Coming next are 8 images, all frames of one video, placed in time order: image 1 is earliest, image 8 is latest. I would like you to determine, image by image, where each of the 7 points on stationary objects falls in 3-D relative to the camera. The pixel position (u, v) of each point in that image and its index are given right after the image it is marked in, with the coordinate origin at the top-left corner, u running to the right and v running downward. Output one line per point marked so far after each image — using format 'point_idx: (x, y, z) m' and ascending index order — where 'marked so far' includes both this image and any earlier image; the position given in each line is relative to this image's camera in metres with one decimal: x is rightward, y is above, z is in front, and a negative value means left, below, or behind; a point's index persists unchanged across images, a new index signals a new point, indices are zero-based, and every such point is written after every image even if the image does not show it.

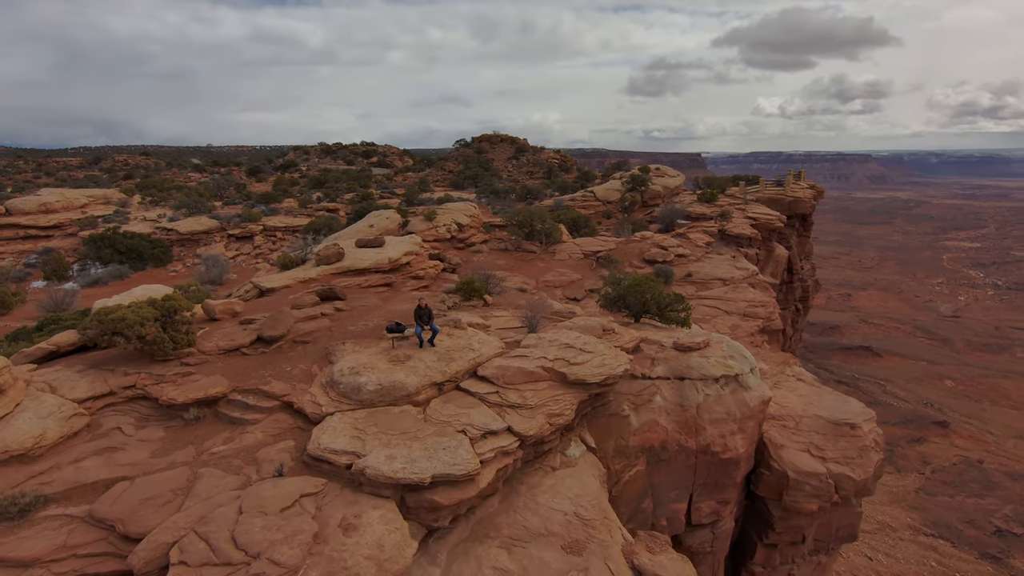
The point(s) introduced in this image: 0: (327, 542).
0: (-1.5, -2.0, +5.0) m
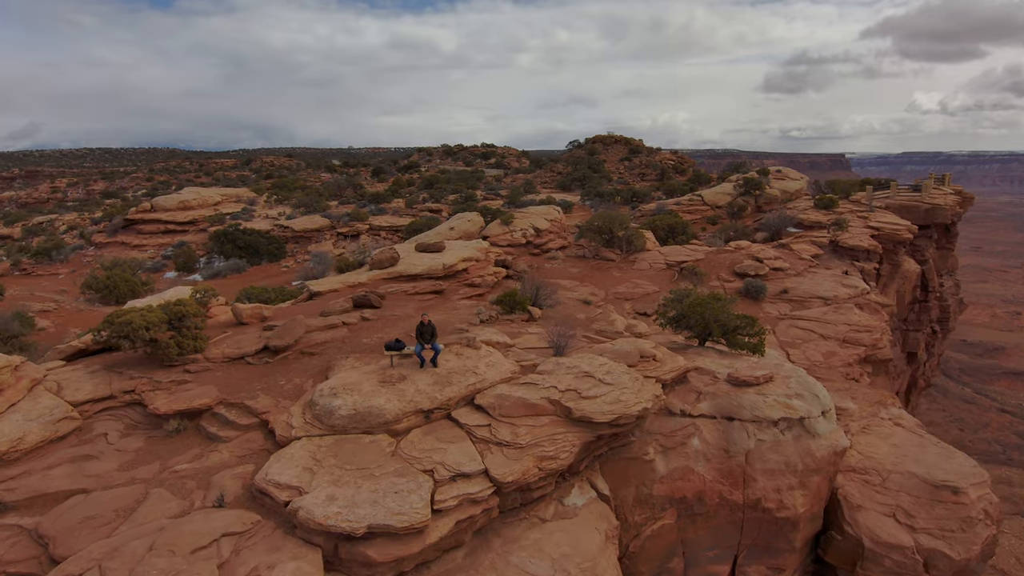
0: (-2.0, -2.2, +4.4) m
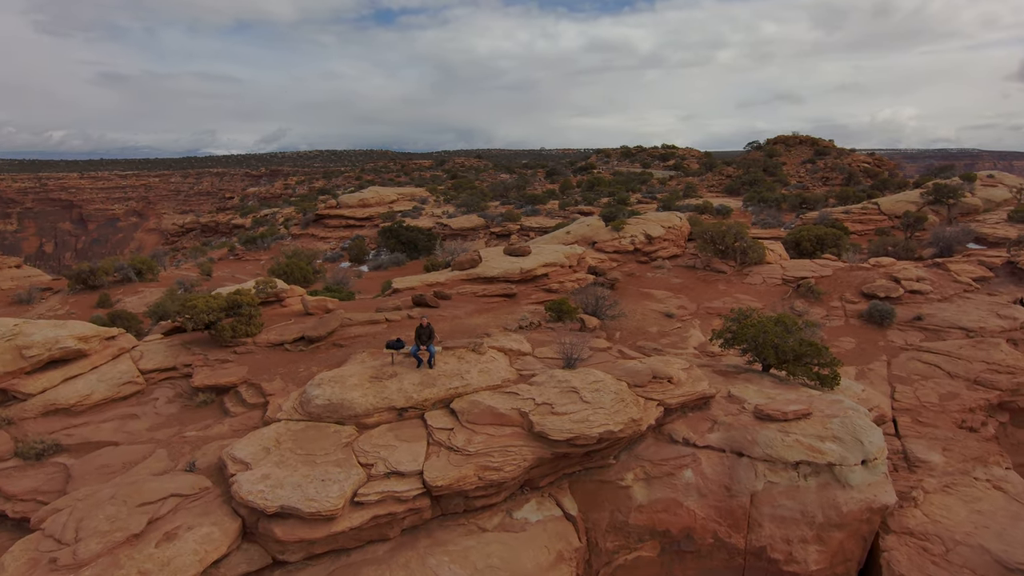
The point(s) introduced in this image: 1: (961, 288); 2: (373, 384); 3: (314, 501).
0: (-3.1, -2.1, +5.2) m
1: (+11.0, 0.0, +15.7) m
2: (-1.7, -1.2, +7.7) m
3: (-1.8, -1.9, +5.7) m
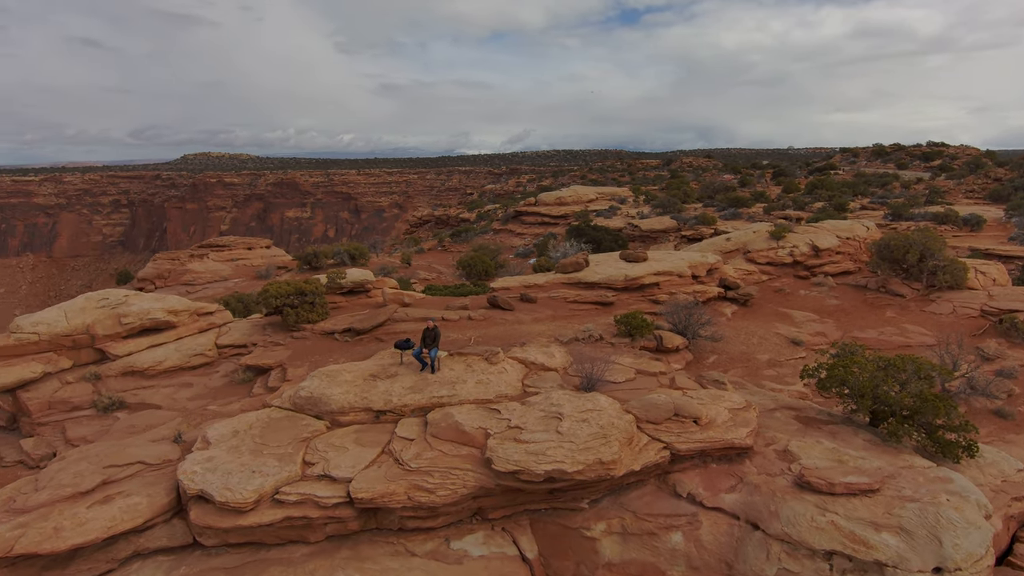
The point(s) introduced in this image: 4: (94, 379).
0: (-4.0, -2.0, +5.8) m
1: (+13.0, -0.9, +10.8) m
2: (-1.8, -1.1, +7.6) m
3: (-2.6, -1.9, +5.8) m
4: (-5.8, -1.3, +8.9) m
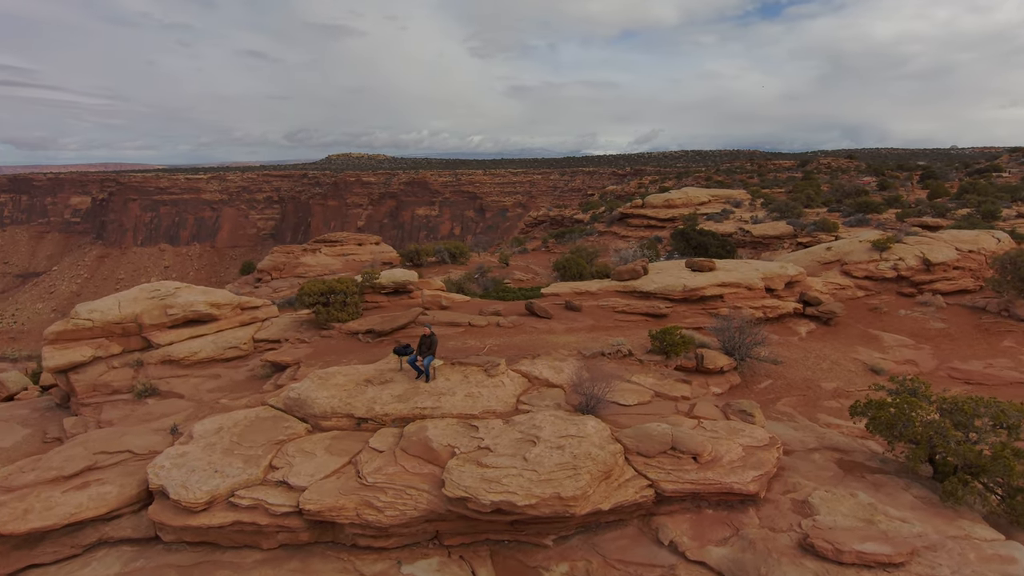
0: (-4.4, -1.9, +6.1) m
1: (+13.3, -1.5, +7.8) m
2: (-1.8, -1.1, +7.4) m
3: (-3.0, -1.8, +5.8) m
4: (-5.6, -1.1, +9.5) m
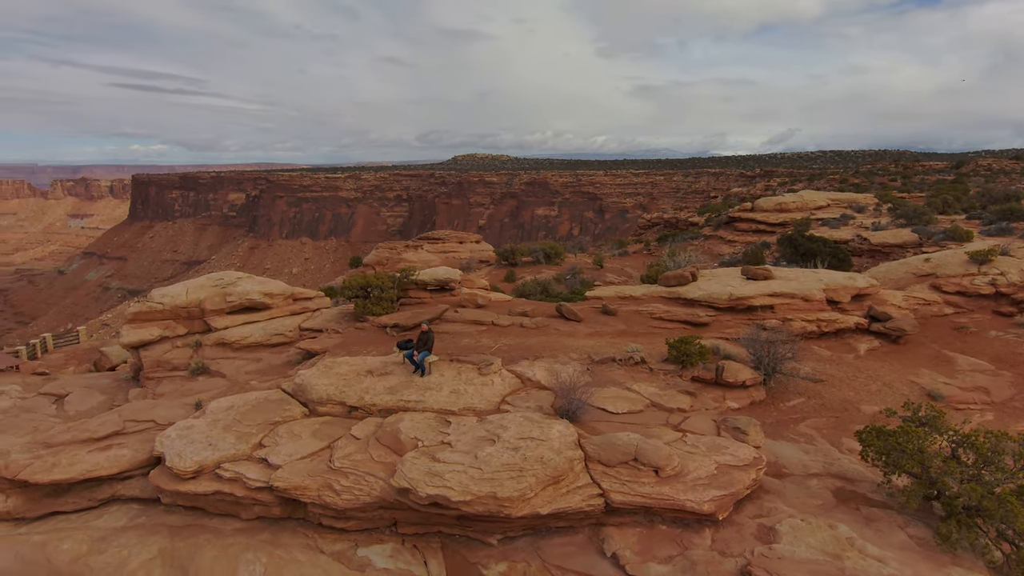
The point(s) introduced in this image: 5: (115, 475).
0: (-4.7, -1.7, +7.0) m
1: (+12.9, -2.0, +5.5) m
2: (-1.9, -1.1, +7.9) m
3: (-3.4, -1.7, +6.5) m
4: (-5.2, -1.0, +10.6) m
5: (-4.2, -2.0, +6.7) m
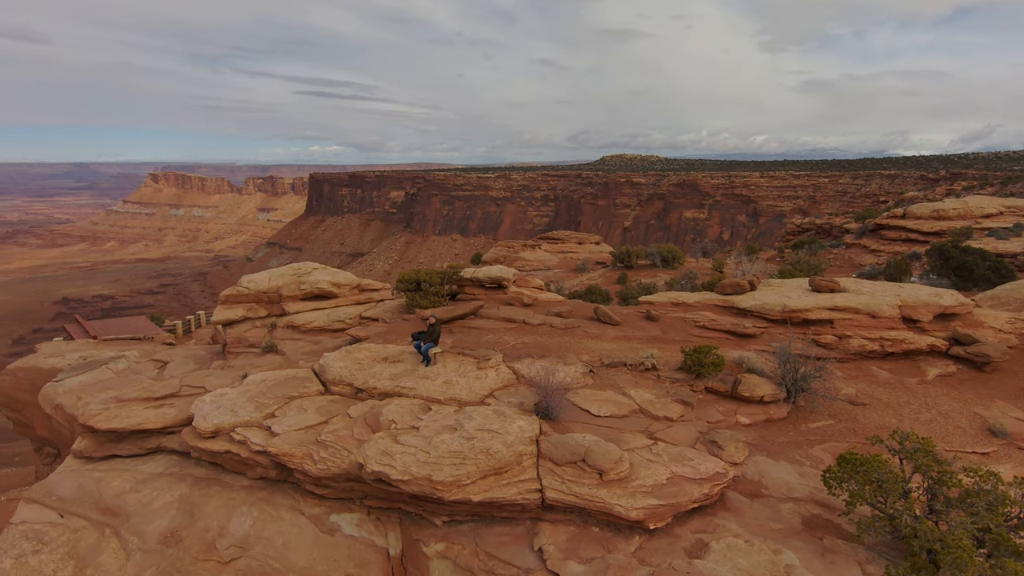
0: (-4.8, -1.5, +8.4) m
1: (+12.0, -2.6, +3.0) m
2: (-1.9, -1.0, +8.6) m
3: (-3.7, -1.6, +7.6) m
4: (-4.5, -0.7, +11.9) m
5: (-4.4, -1.8, +8.0) m
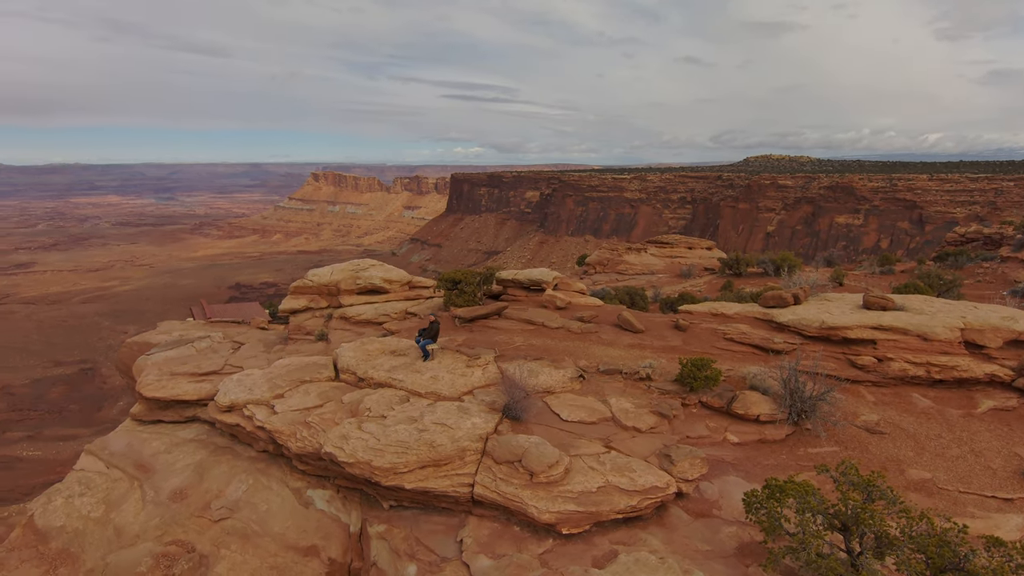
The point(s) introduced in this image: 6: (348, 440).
0: (-4.9, -1.3, +9.6) m
1: (+10.5, -3.1, +0.9) m
2: (-1.9, -1.0, +9.2) m
3: (-3.9, -1.4, +8.6) m
4: (-3.8, -0.6, +13.0) m
5: (-4.5, -1.6, +9.1) m
6: (-1.7, -1.6, +6.7) m
